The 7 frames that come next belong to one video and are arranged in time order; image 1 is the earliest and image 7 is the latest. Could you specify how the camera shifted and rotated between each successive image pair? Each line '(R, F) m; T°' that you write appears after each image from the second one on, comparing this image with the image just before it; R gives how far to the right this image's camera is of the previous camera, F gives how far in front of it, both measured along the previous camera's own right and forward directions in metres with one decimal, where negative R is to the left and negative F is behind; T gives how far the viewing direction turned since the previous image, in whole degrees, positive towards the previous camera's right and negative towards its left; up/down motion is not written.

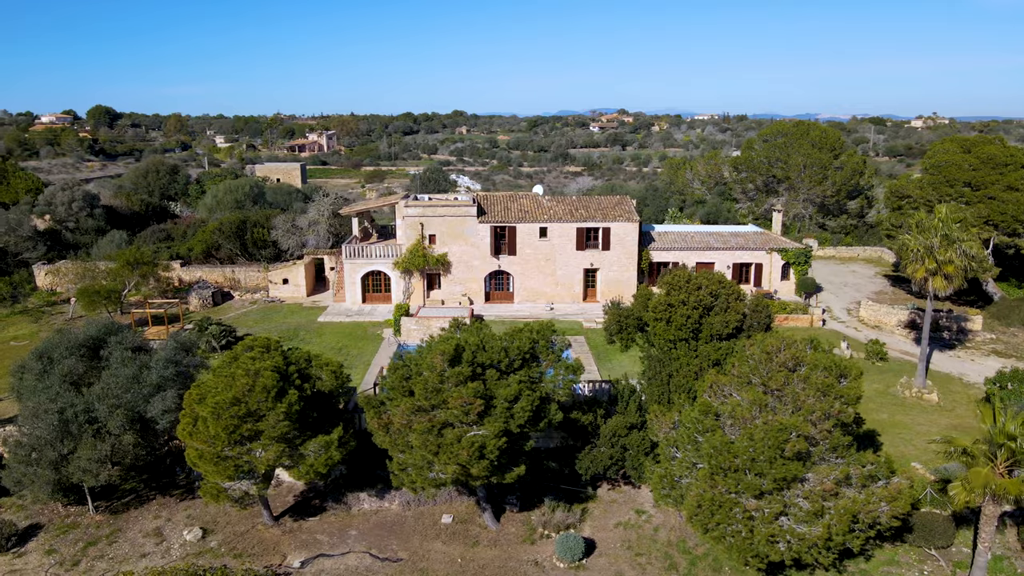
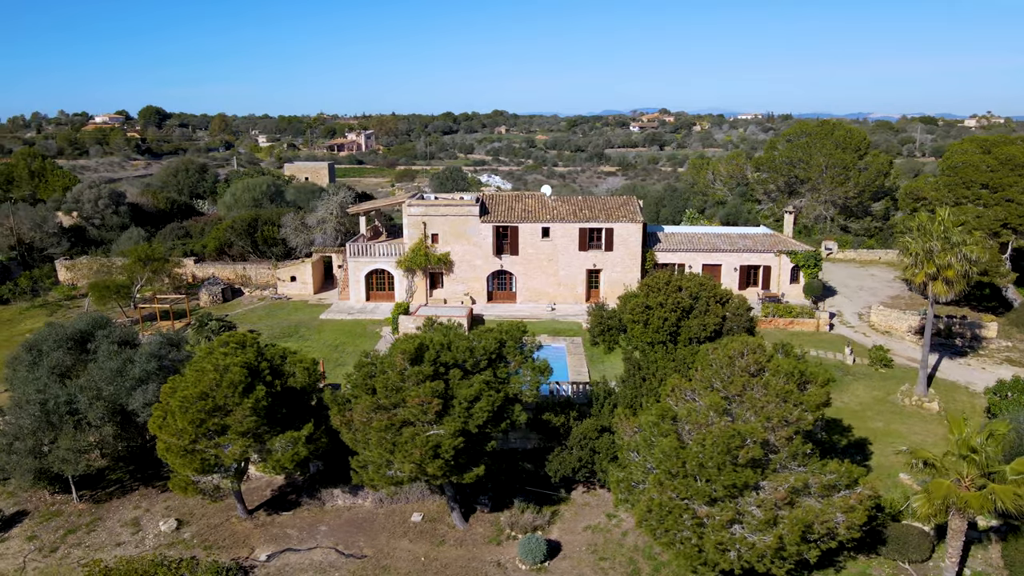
(+1.7, +0.1) m; -3°
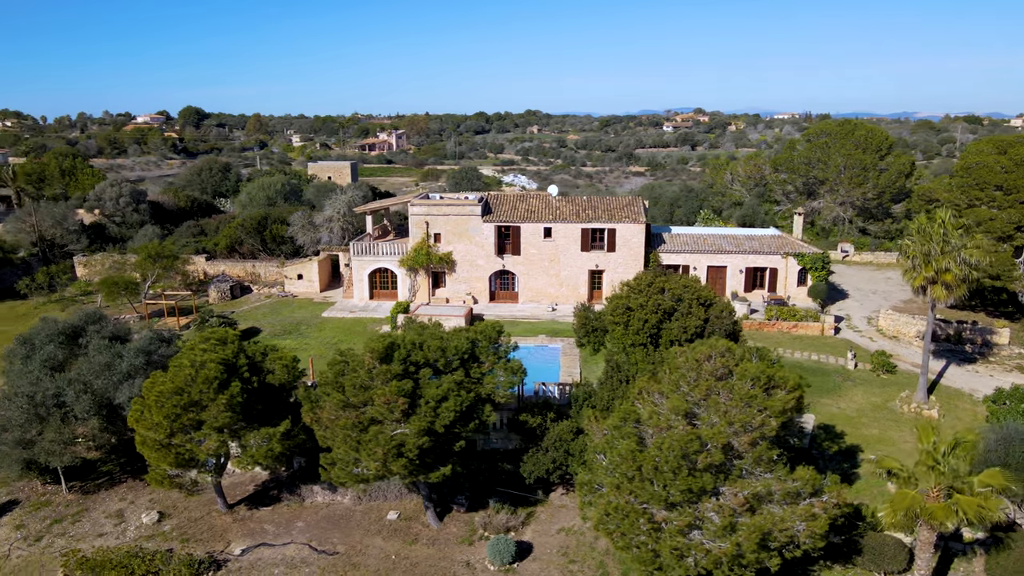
(+1.4, +0.1) m; -3°
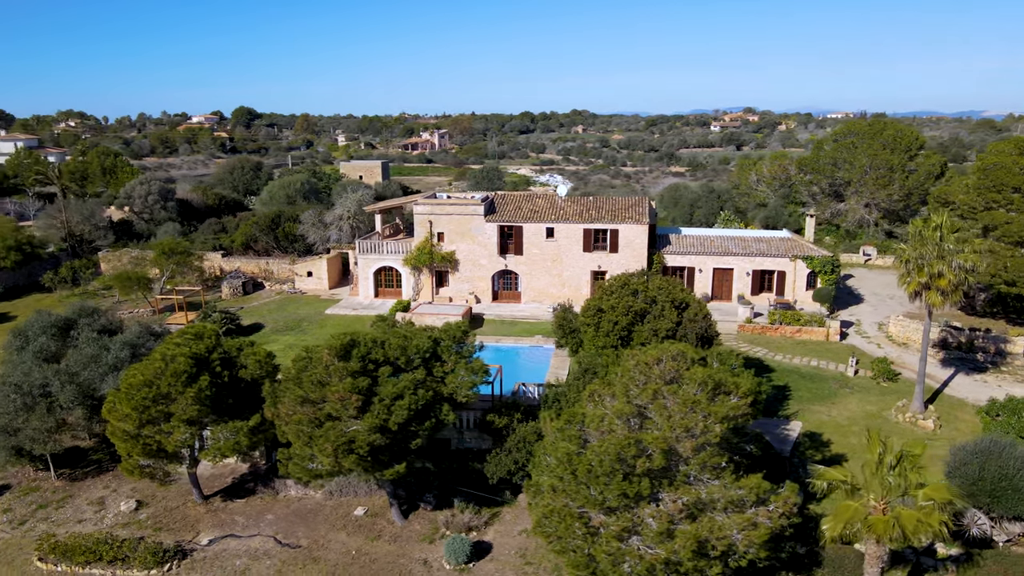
(+2.0, +0.1) m; -4°
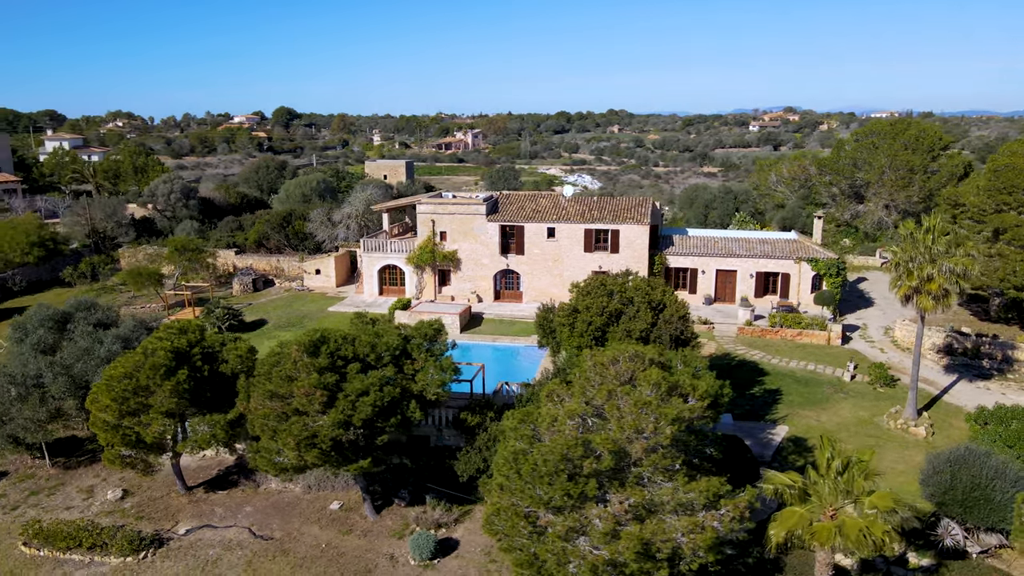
(+1.6, 0.0) m; -3°
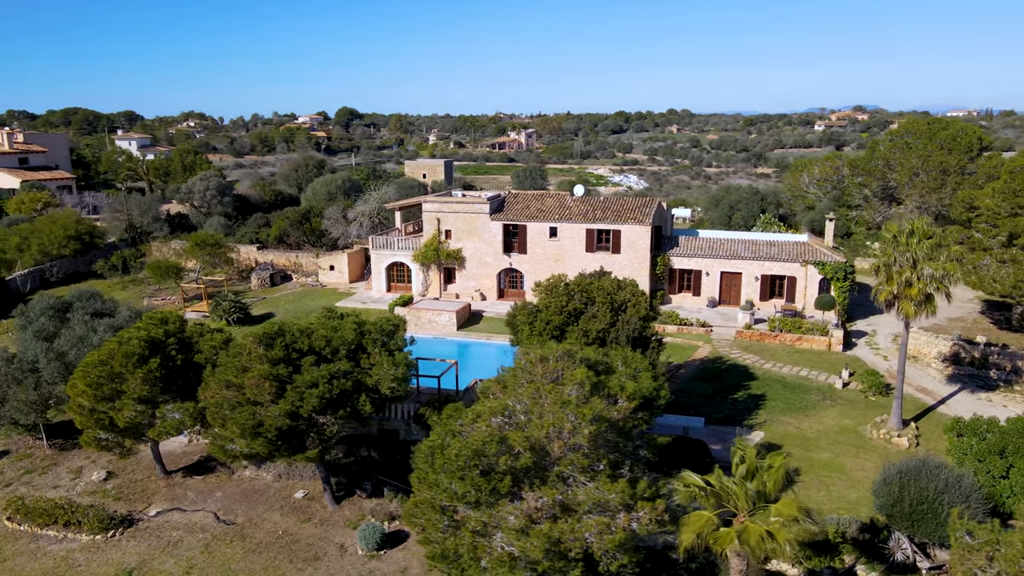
(+2.5, 0.0) m; -5°
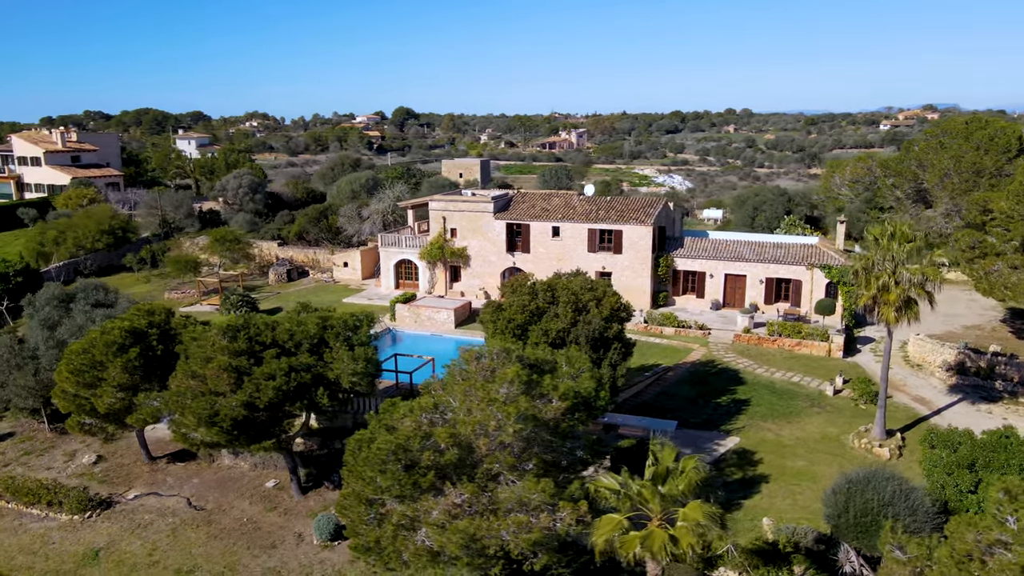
(+2.4, 0.0) m; -4°
